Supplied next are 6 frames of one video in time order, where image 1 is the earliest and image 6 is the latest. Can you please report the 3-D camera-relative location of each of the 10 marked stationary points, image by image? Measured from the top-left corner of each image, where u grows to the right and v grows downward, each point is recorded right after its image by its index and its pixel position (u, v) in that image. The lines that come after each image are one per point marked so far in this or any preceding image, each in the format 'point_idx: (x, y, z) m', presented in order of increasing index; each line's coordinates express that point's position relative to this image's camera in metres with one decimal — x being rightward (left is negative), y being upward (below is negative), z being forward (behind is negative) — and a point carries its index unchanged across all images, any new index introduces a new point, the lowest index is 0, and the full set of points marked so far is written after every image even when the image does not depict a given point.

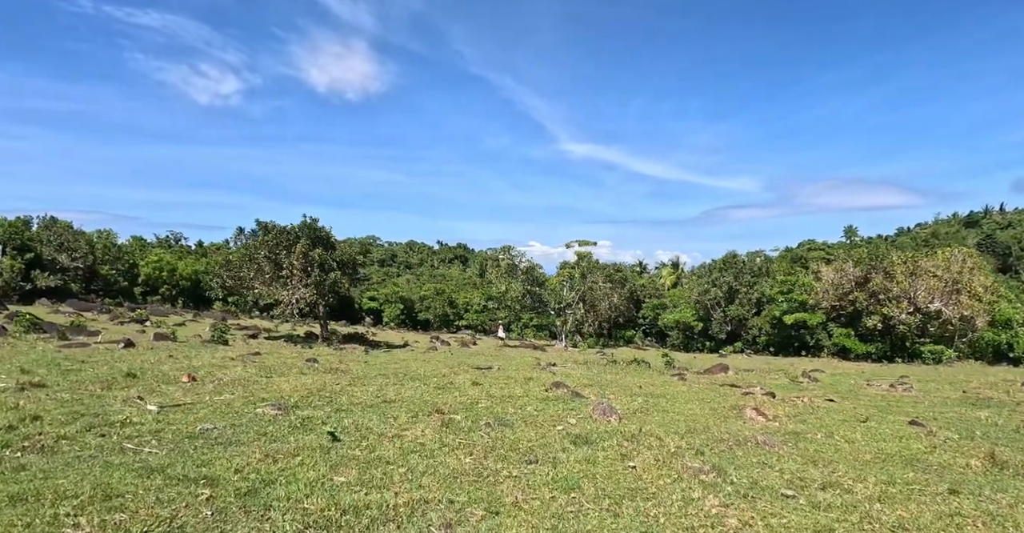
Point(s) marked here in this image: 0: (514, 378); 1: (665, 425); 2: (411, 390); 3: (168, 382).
0: (+0.1, -3.4, +19.9) m
1: (+2.9, -3.0, +12.4) m
2: (-2.5, -3.1, +16.3) m
3: (-8.9, -3.0, +16.9) m
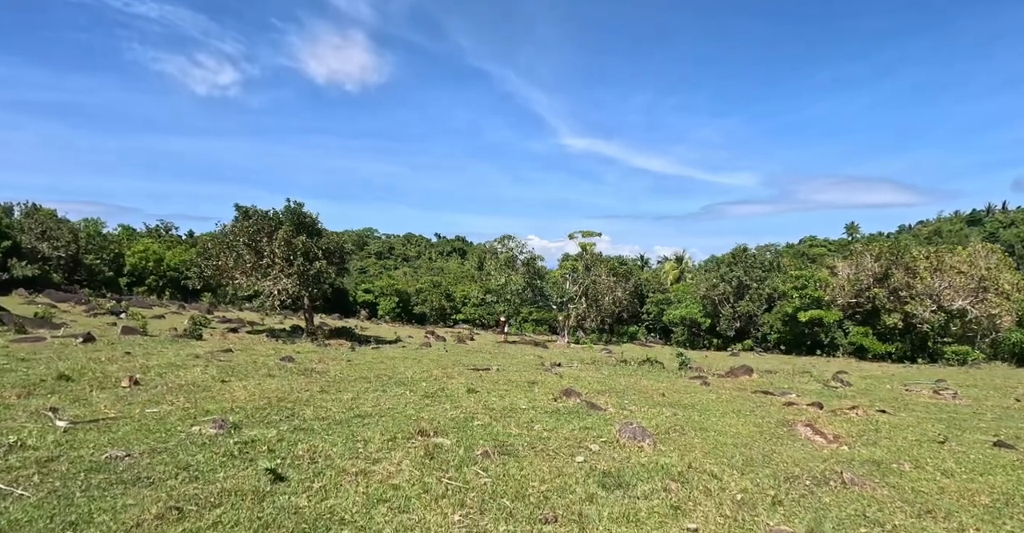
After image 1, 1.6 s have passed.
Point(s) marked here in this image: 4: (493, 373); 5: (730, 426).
0: (+0.1, -3.1, +17.2) m
1: (+3.0, -2.7, +9.7) m
2: (-2.4, -2.7, +13.6) m
3: (-8.8, -2.6, +14.2) m
4: (-0.6, -3.2, +19.5) m
5: (+4.2, -3.1, +12.6) m
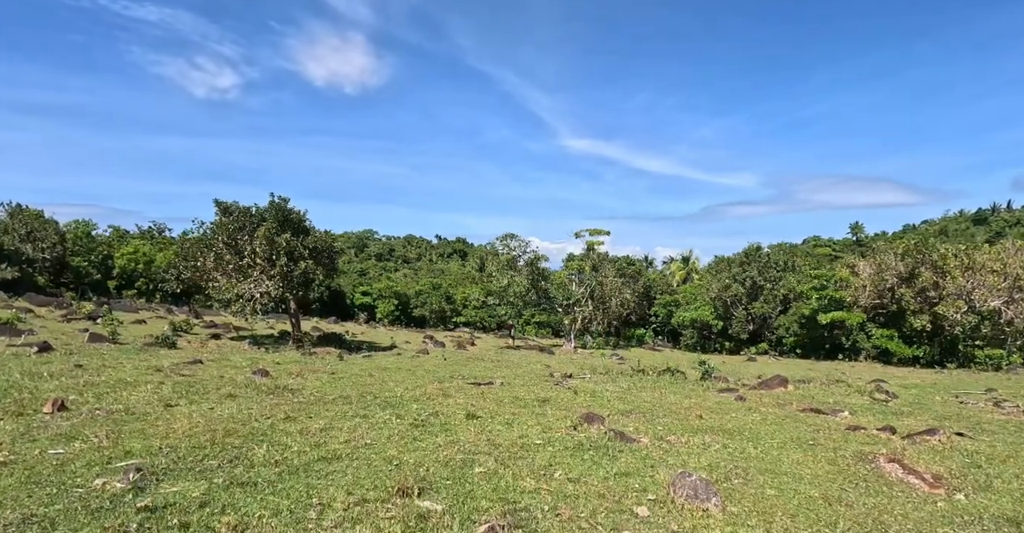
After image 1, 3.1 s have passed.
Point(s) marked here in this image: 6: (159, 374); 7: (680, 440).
0: (+0.3, -3.0, +14.5) m
1: (+3.1, -2.7, +7.0) m
2: (-2.3, -2.7, +10.9) m
3: (-8.6, -2.6, +11.5) m
4: (-0.4, -3.1, +16.9) m
5: (+4.3, -3.0, +9.9) m
6: (-9.6, -2.9, +18.0) m
7: (+2.9, -3.0, +11.2) m
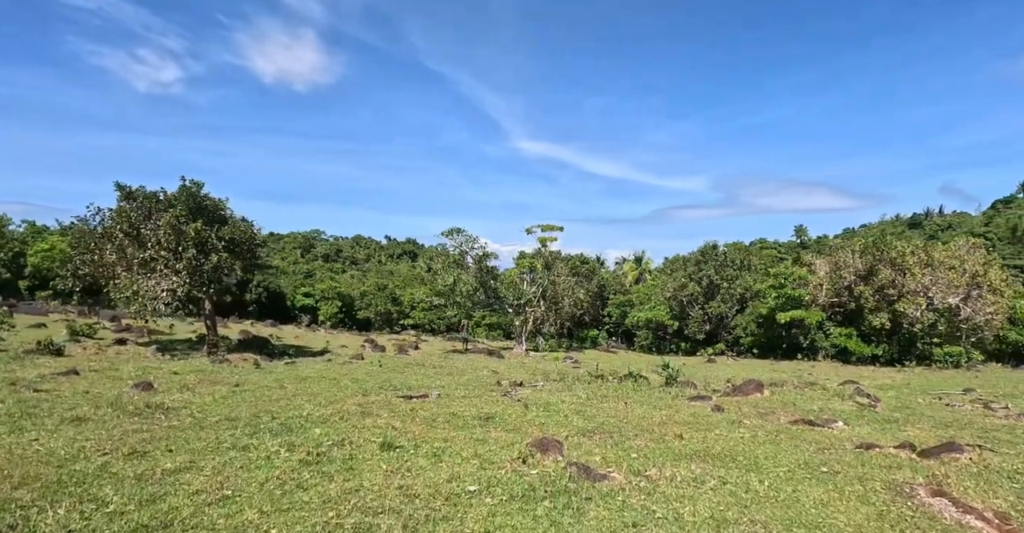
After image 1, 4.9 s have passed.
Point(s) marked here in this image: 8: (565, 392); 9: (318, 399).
0: (-0.8, -2.8, +11.6) m
1: (+2.5, -2.4, +4.3) m
2: (-3.1, -2.4, +7.8) m
3: (-9.5, -2.3, +8.0) m
4: (-1.7, -2.9, +13.9) m
5: (+3.5, -2.7, +7.4) m
6: (-11.0, -2.7, +14.4) m
7: (+1.9, -2.7, +8.5) m
8: (+1.4, -3.3, +17.5) m
9: (-4.2, -2.8, +14.2) m
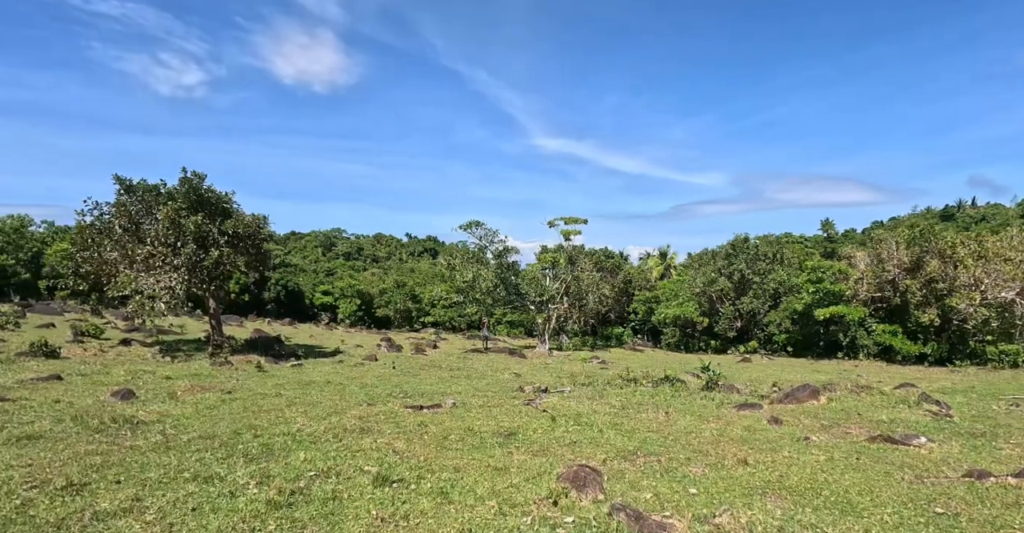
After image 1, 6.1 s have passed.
0: (-0.5, -2.6, +9.7) m
1: (+2.7, -2.2, +2.4) m
2: (-2.9, -2.3, +6.0) m
3: (-9.3, -2.2, +6.4) m
4: (-1.2, -2.7, +12.0) m
5: (+3.8, -2.5, +5.3) m
6: (-10.5, -2.6, +12.8) m
7: (+2.2, -2.5, +6.6) m
8: (+2.0, -3.1, +15.6) m
9: (-3.7, -2.7, +12.4) m
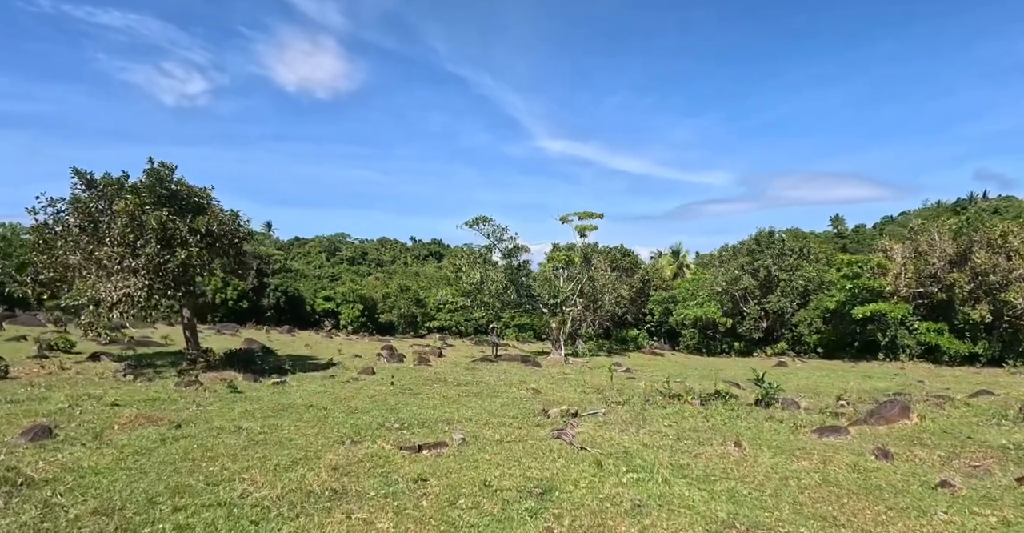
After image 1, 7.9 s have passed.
0: (-0.1, -2.5, +6.6) m
1: (+3.0, -2.0, -0.8) m
2: (-2.5, -2.2, +2.9) m
3: (-8.9, -2.2, +3.4) m
4: (-0.8, -2.6, +8.9) m
5: (+4.1, -2.3, +2.2) m
6: (-10.1, -2.6, +9.8) m
7: (+2.6, -2.3, +3.4) m
8: (+2.4, -3.0, +12.4) m
9: (-3.3, -2.6, +9.3) m
